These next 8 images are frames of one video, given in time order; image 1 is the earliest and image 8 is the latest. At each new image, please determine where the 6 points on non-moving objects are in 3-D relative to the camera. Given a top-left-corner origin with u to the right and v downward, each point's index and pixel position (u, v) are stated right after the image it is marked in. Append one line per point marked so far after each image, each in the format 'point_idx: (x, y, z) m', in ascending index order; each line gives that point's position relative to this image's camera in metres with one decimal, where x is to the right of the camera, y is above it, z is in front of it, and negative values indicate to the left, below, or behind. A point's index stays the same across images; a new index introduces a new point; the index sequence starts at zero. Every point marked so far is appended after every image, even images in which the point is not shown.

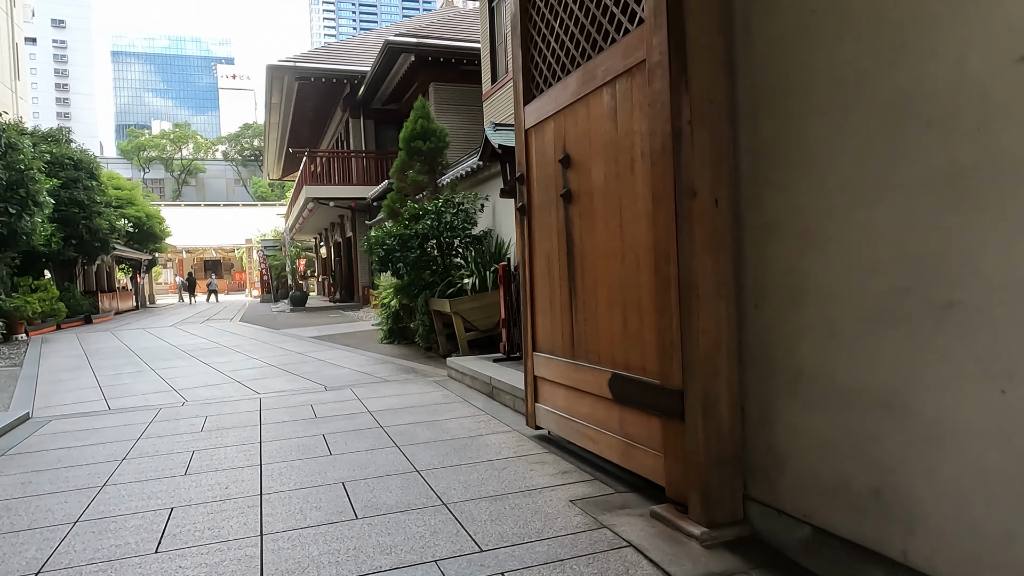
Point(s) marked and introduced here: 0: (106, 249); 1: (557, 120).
0: (-10.9, +1.0, +17.8) m
1: (+0.3, +1.0, +3.8) m
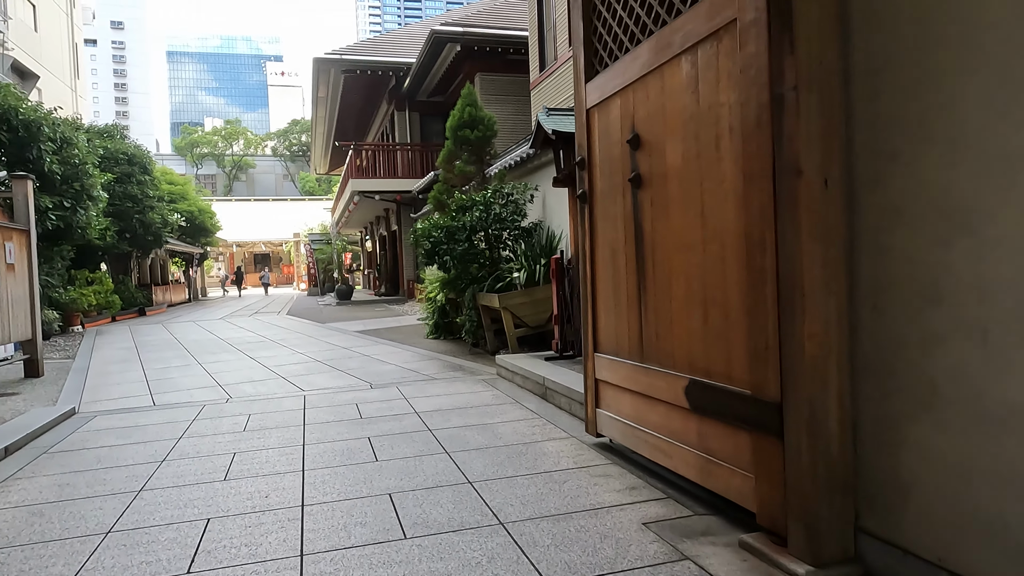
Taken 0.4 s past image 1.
0: (-9.7, +1.2, +18.1) m
1: (+0.6, +1.0, +3.4) m
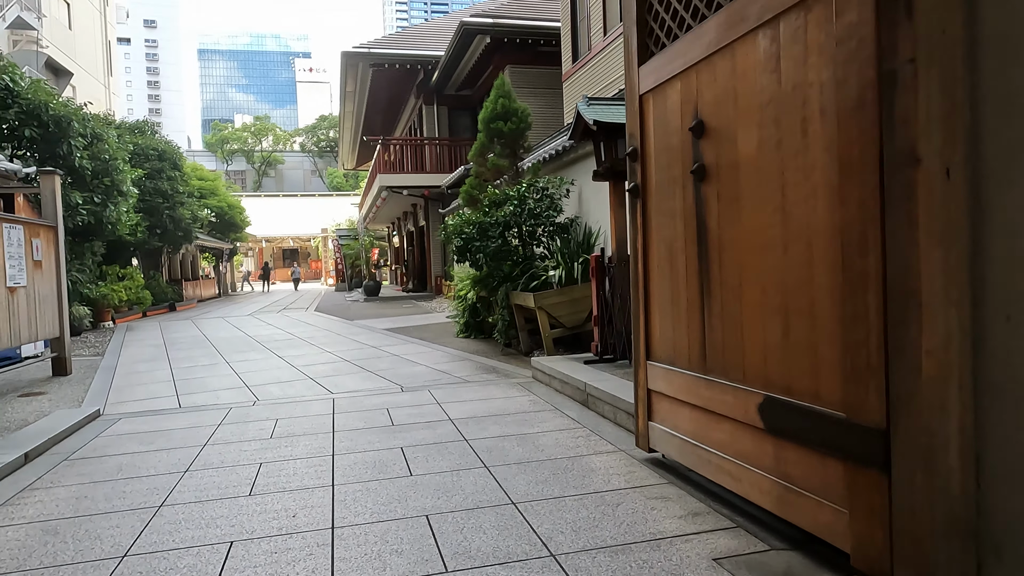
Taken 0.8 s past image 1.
0: (-8.9, +1.4, +18.2) m
1: (+0.8, +1.0, +3.1) m
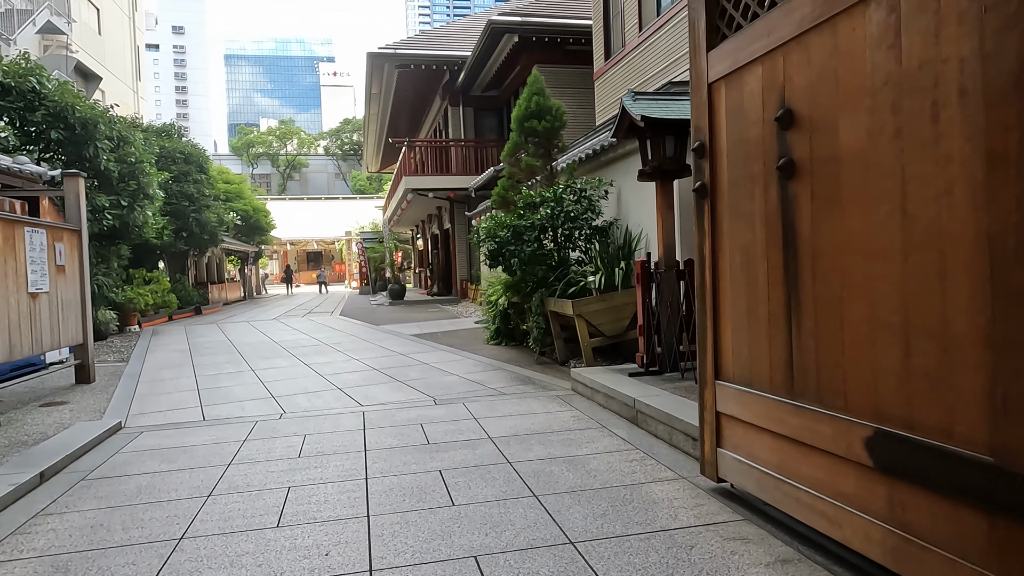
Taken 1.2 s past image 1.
0: (-8.1, +1.3, +18.1) m
1: (+1.0, +0.9, +2.7) m
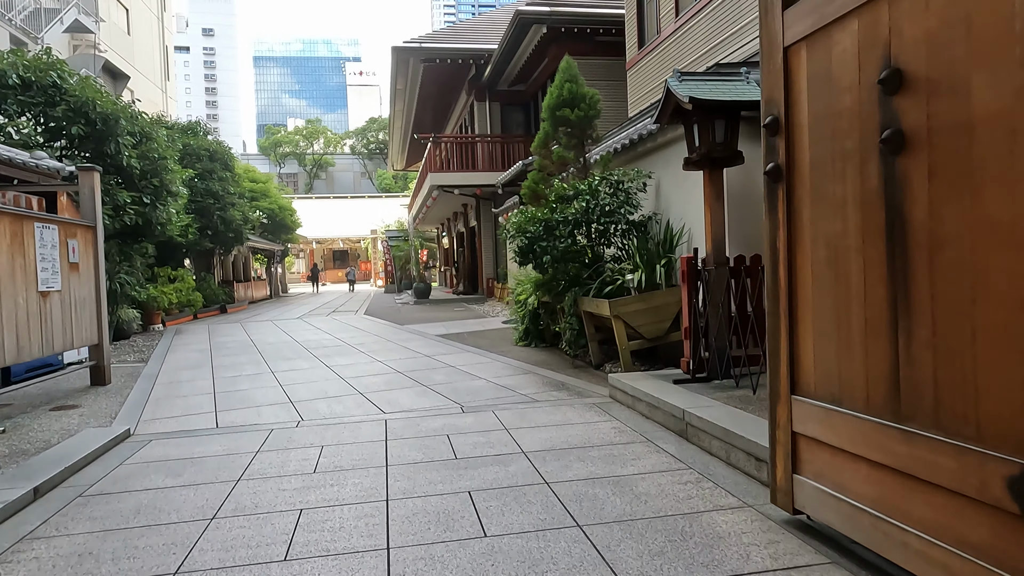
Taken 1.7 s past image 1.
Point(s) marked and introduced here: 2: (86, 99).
0: (-7.4, +1.3, +18.0) m
1: (+1.2, +0.9, +2.2) m
2: (-6.3, +2.8, +9.8) m
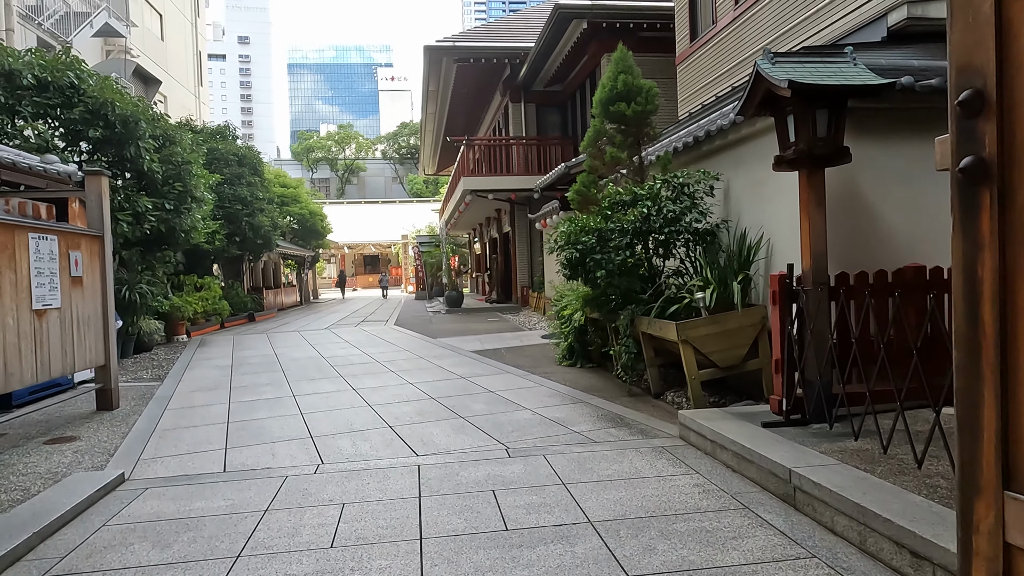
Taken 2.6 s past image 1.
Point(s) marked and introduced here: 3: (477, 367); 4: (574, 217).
0: (-6.5, +1.1, +17.5) m
1: (+1.4, +0.8, +1.4) m
2: (-5.7, +2.6, +9.3) m
3: (-0.4, -1.0, +8.0) m
4: (+0.6, +0.7, +6.5) m
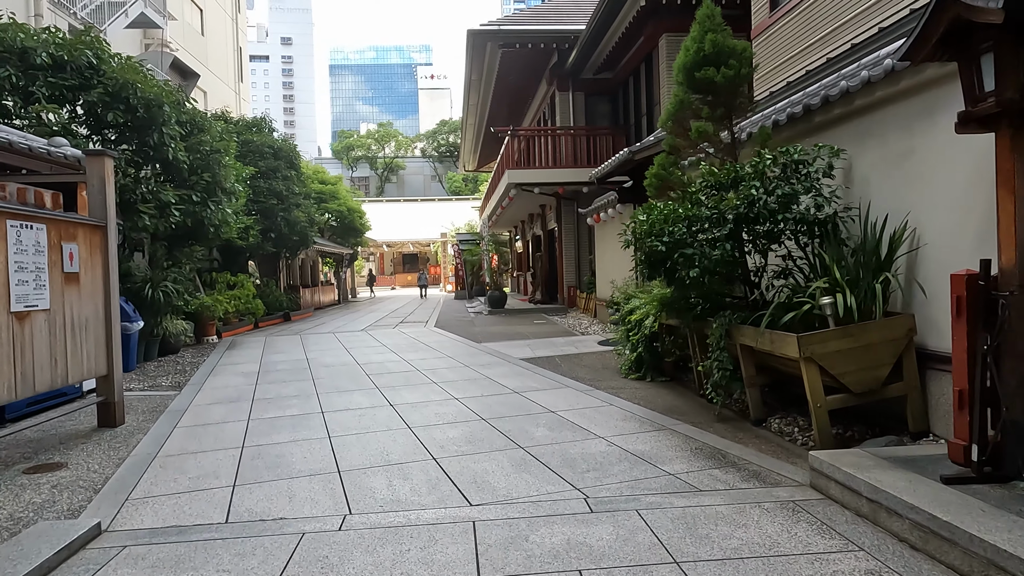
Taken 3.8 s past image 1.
0: (-5.3, +1.1, +16.8) m
1: (+1.7, +0.8, +0.3) m
2: (-5.0, +2.7, +8.5) m
3: (+0.2, -1.0, +7.0) m
4: (+1.2, +0.7, +5.4) m
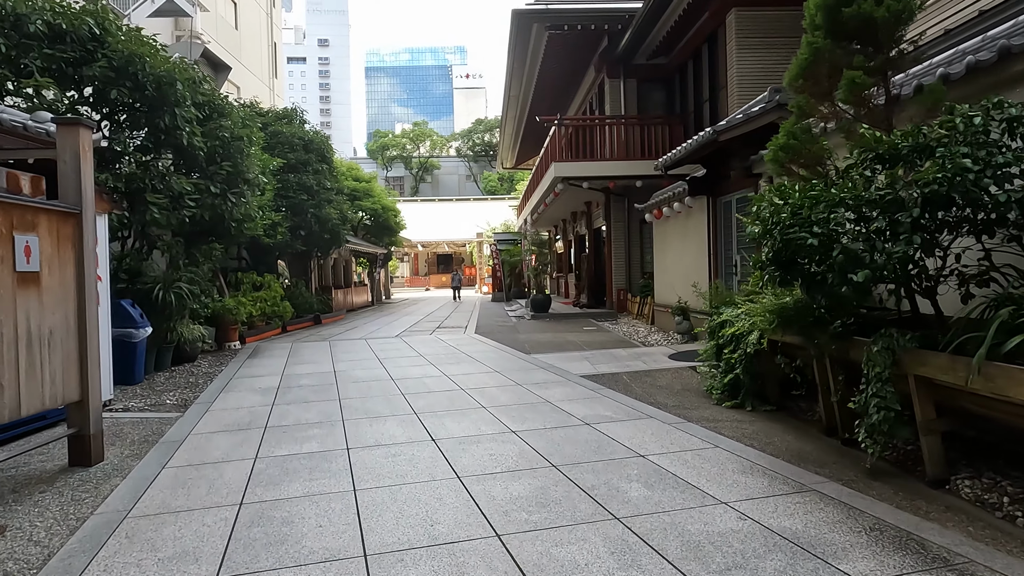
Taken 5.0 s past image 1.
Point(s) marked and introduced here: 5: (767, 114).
0: (-4.2, +1.1, +15.8) m
1: (+2.0, +0.7, -1.1) m
2: (-4.3, +2.6, +7.5) m
3: (+0.8, -1.0, +5.7) m
4: (+1.7, +0.6, +4.1) m
5: (+2.4, +1.7, +6.7) m
